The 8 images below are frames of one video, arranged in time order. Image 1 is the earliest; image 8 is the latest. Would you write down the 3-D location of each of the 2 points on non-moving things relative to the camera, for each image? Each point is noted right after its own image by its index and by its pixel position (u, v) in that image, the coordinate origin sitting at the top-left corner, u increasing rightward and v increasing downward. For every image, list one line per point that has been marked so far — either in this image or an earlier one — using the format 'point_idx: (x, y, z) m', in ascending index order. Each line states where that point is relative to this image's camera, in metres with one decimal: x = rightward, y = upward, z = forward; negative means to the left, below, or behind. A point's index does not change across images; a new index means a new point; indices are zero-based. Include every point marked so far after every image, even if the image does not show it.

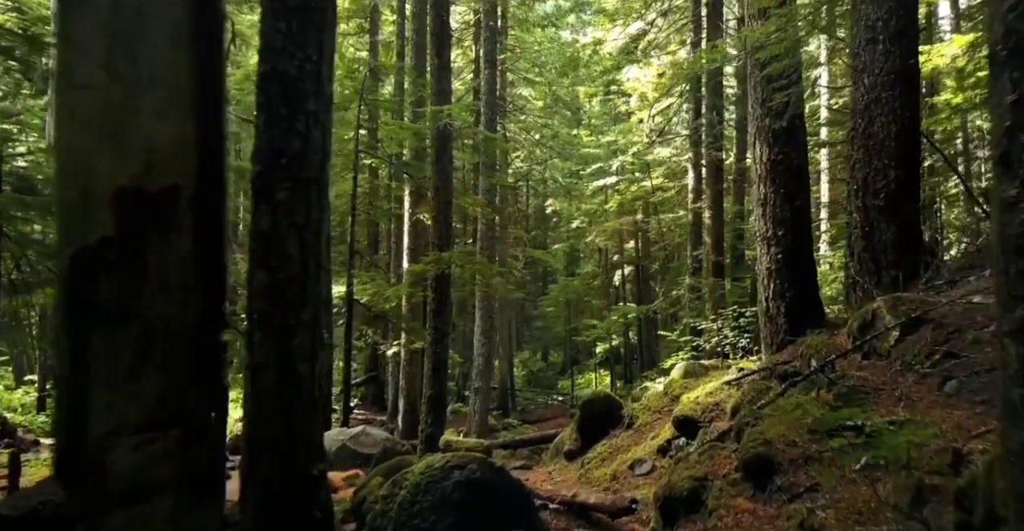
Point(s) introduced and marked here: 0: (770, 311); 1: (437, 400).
0: (+2.5, -0.5, +8.0) m
1: (-1.1, -2.0, +12.0) m
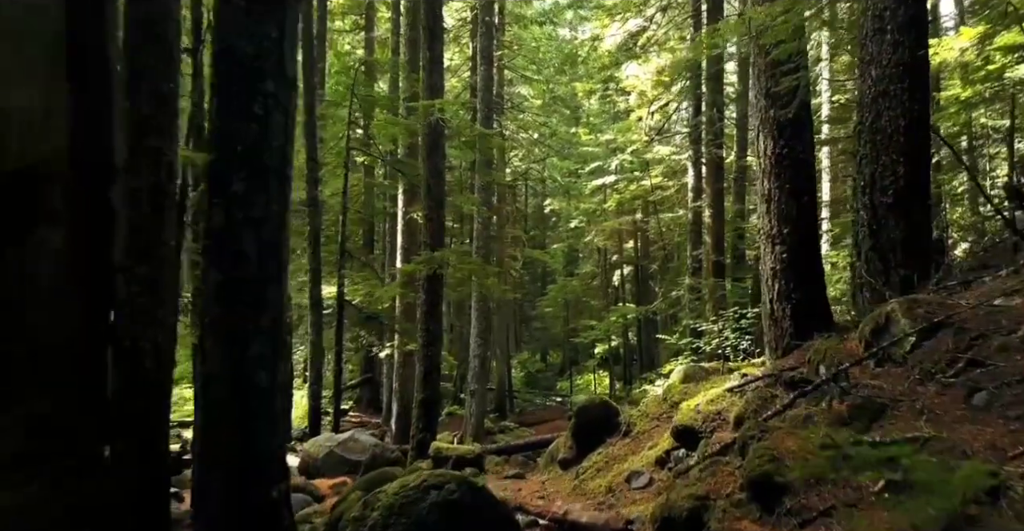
0: (+2.4, -0.5, +7.7) m
1: (-1.2, -2.0, +11.6) m
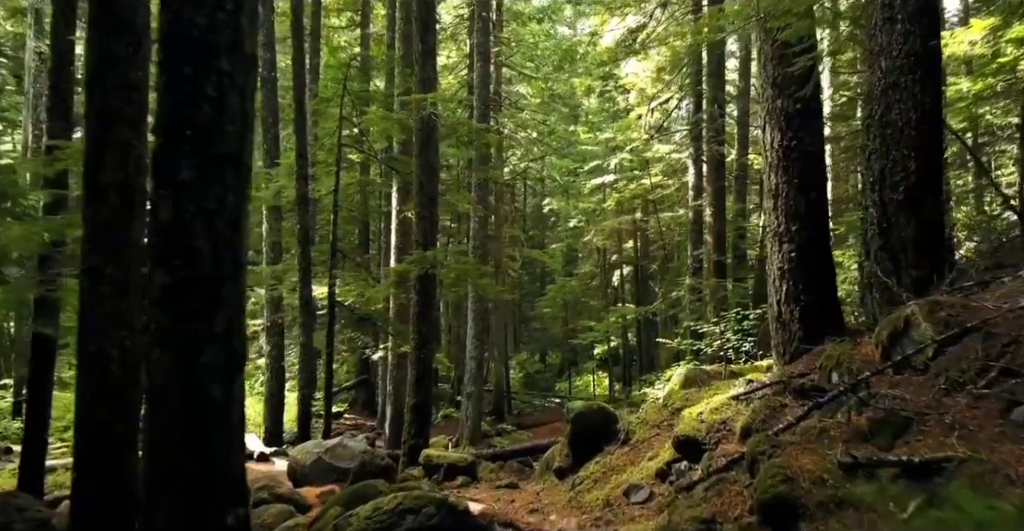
0: (+2.4, -0.5, +7.3) m
1: (-1.2, -2.0, +11.3) m
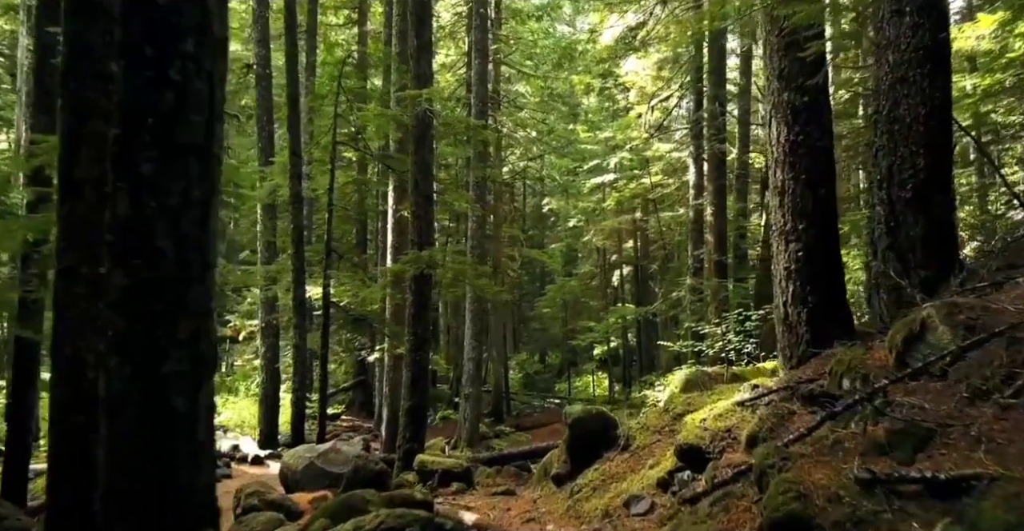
0: (+2.4, -0.5, +7.0) m
1: (-1.3, -2.0, +11.0) m
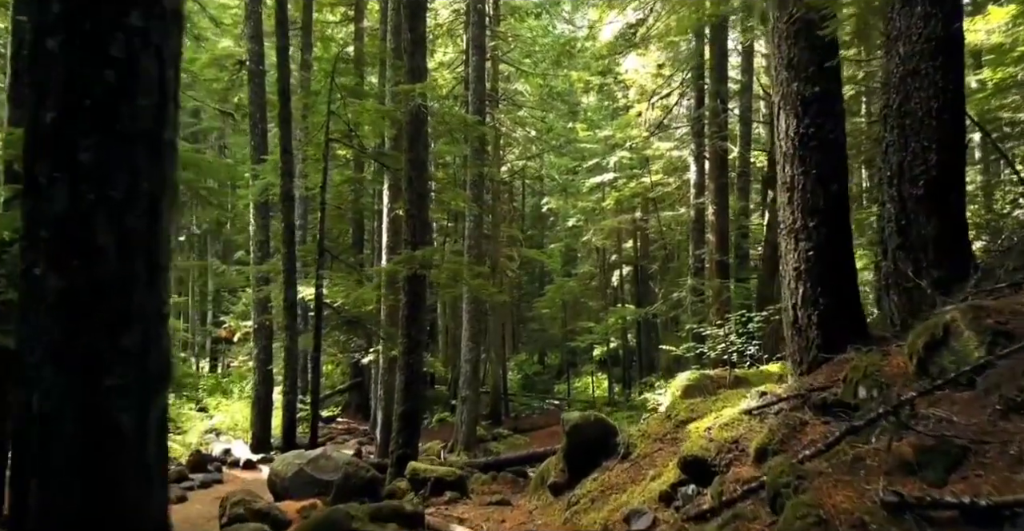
0: (+2.3, -0.5, +6.7) m
1: (-1.3, -2.0, +10.7) m
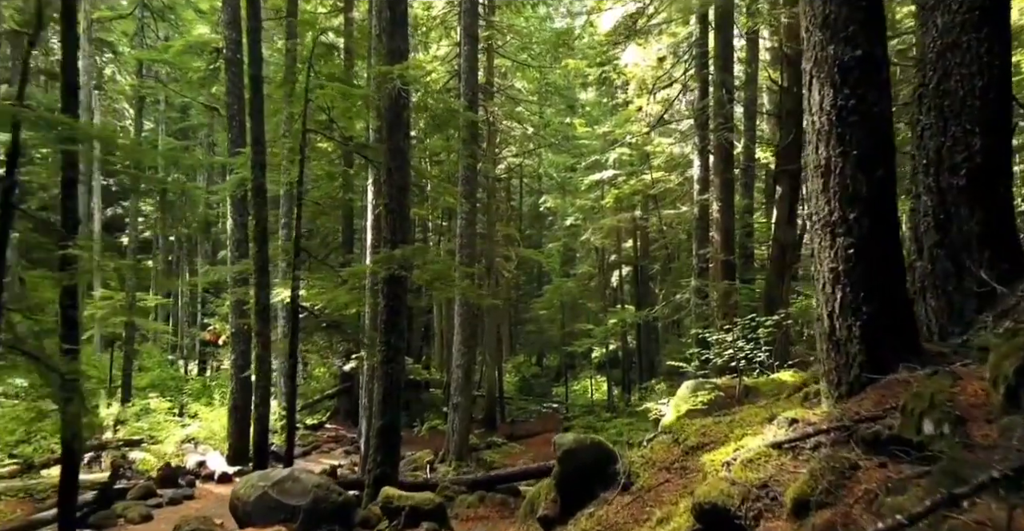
0: (+2.2, -0.5, +5.8) m
1: (-1.4, -2.0, +9.8) m
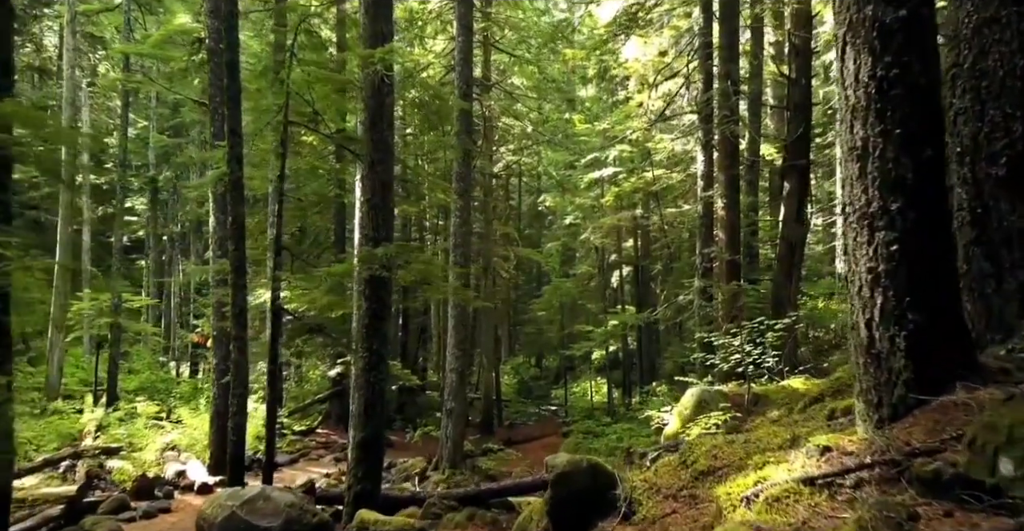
0: (+2.1, -0.5, +5.1) m
1: (-1.5, -2.0, +9.1) m
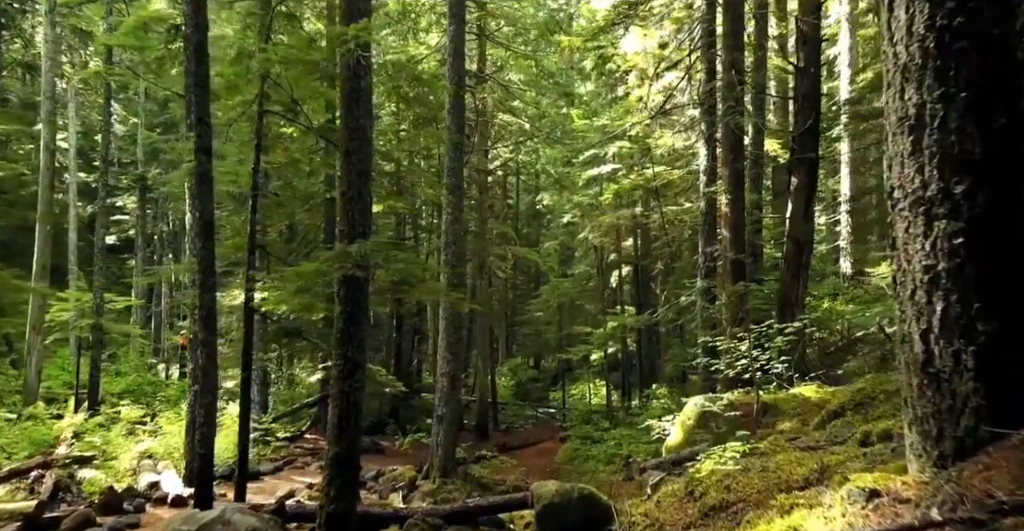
0: (+2.0, -0.4, +4.4) m
1: (-1.6, -1.9, +8.3) m
